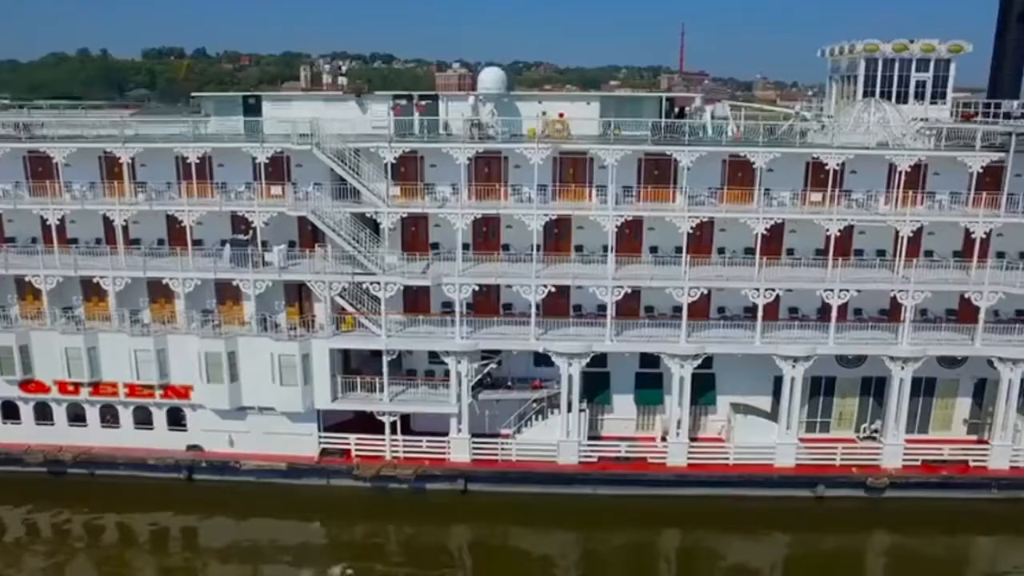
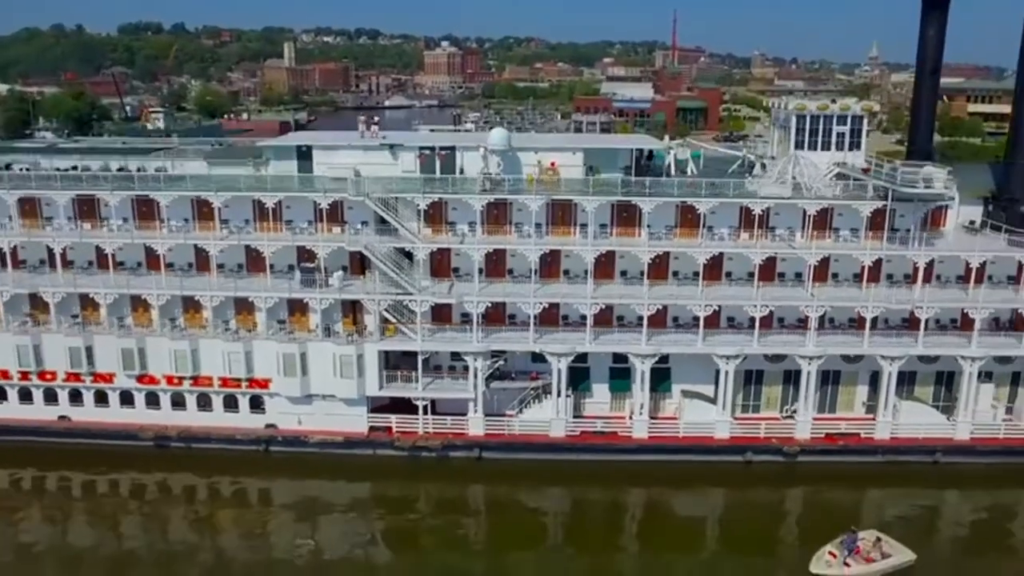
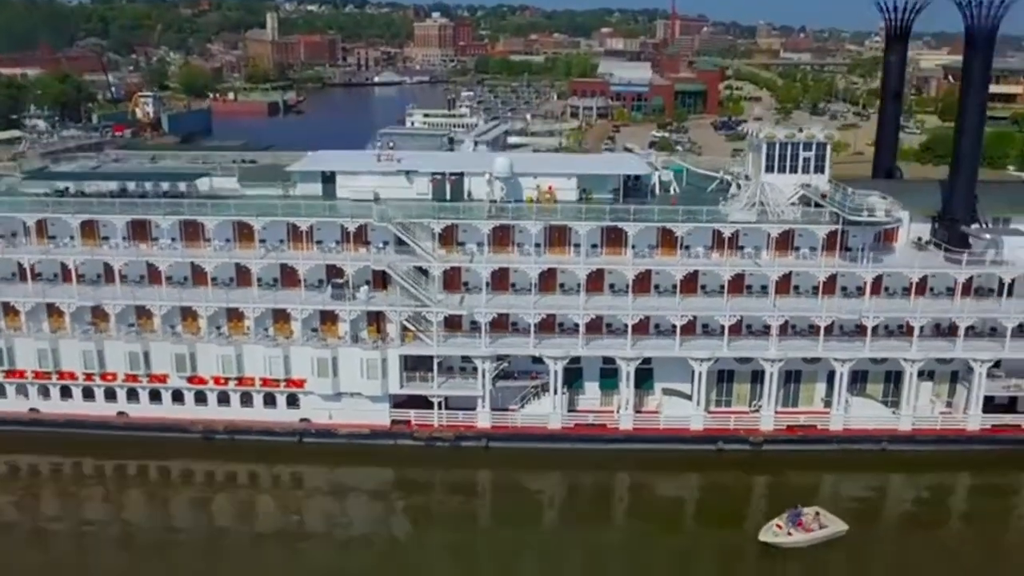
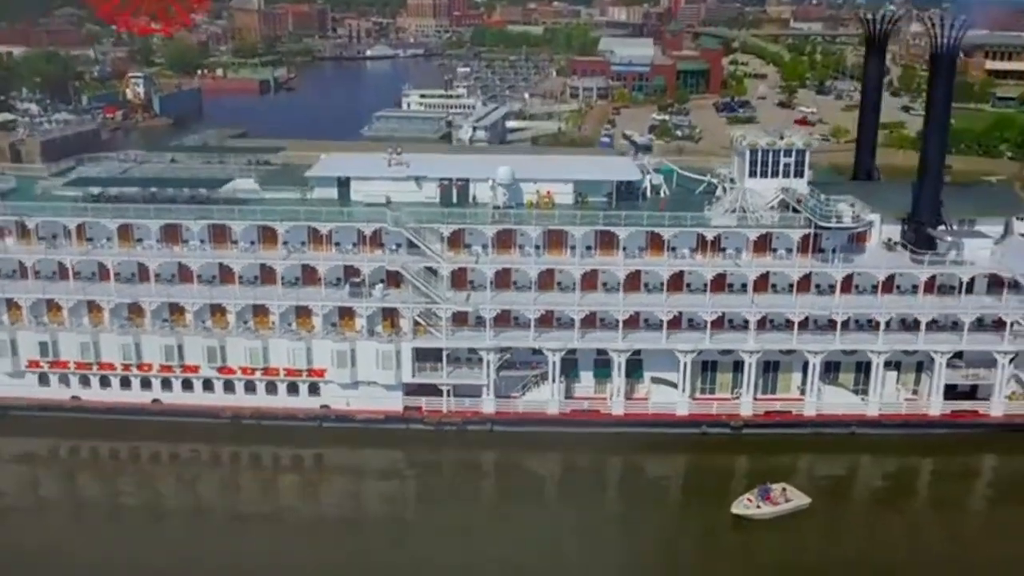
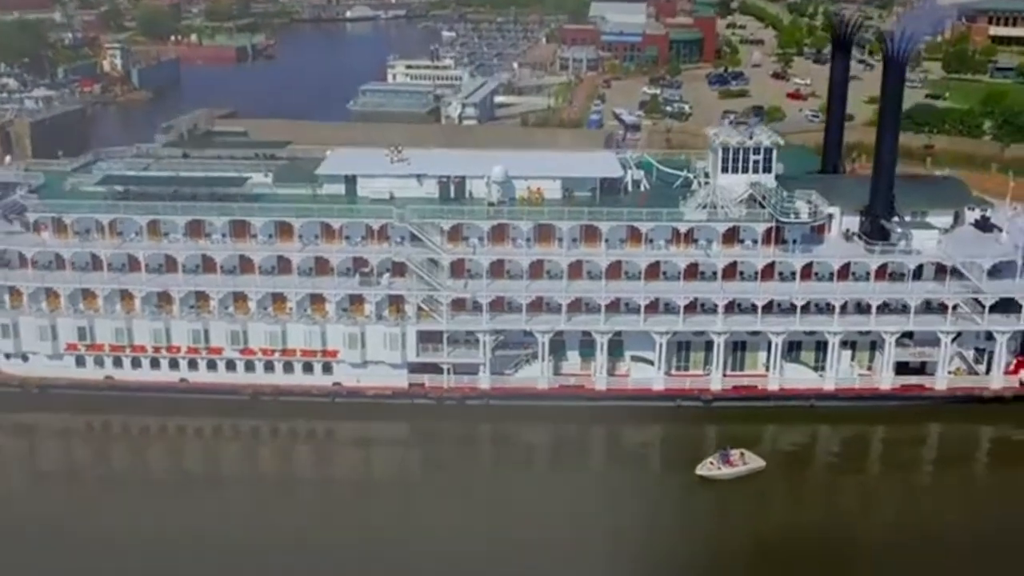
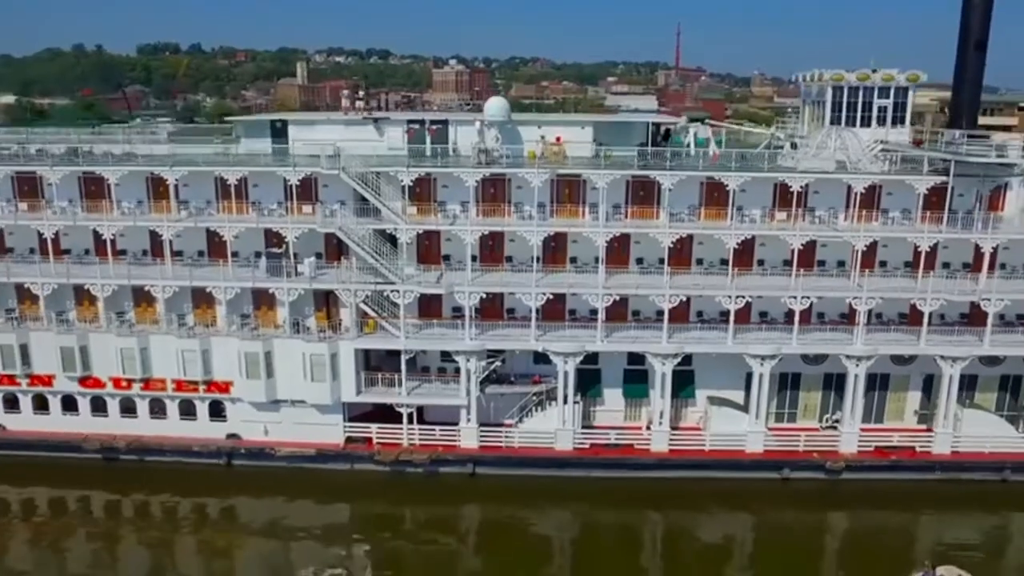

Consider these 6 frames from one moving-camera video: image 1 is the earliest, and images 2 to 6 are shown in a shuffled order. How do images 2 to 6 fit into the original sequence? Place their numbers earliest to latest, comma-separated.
6, 2, 3, 4, 5
